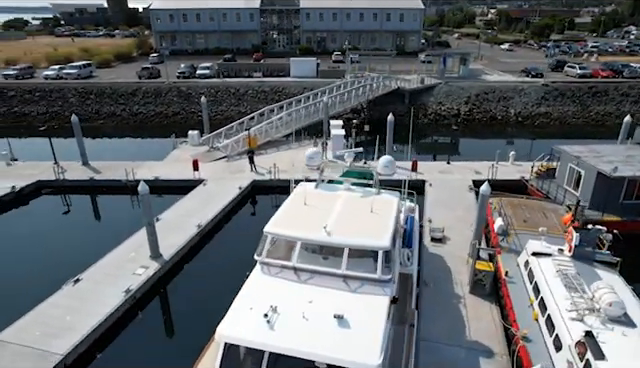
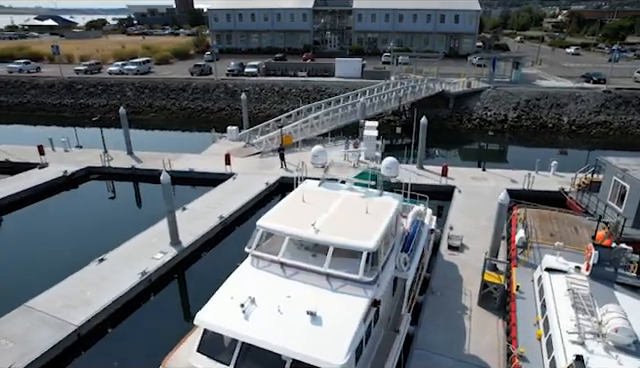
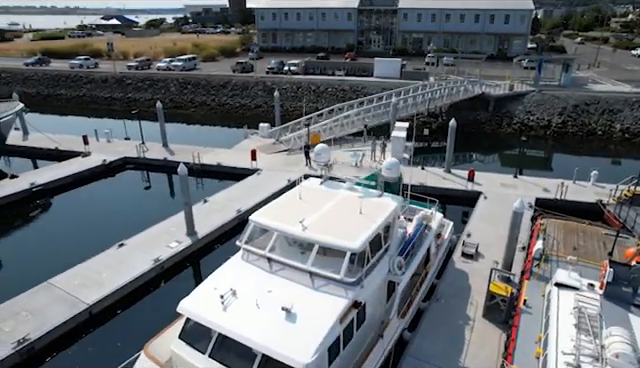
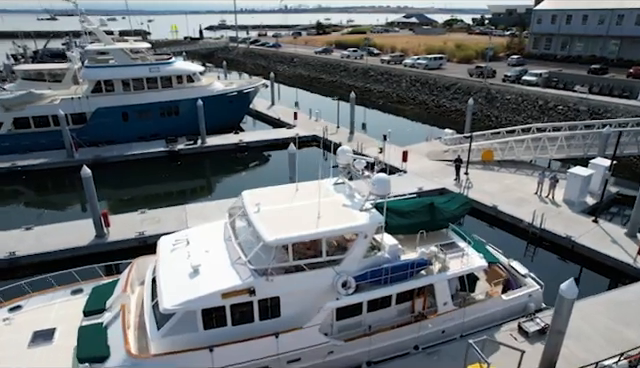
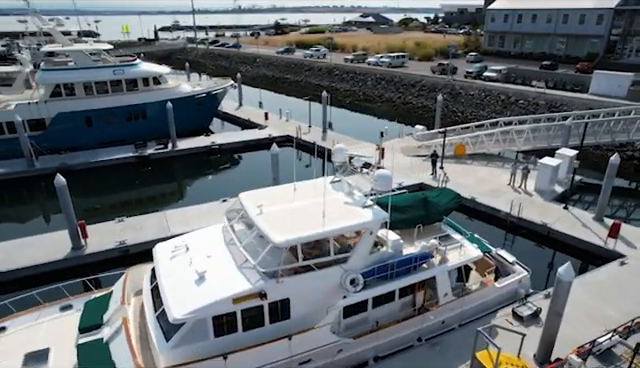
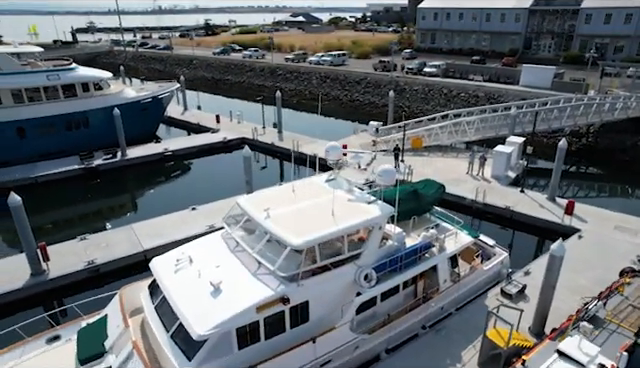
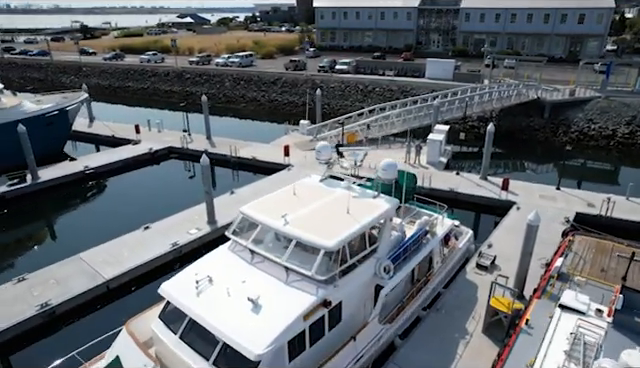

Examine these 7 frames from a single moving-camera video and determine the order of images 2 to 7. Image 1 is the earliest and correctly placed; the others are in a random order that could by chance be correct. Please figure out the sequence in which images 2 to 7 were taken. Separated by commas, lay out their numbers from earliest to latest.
2, 3, 7, 6, 5, 4
